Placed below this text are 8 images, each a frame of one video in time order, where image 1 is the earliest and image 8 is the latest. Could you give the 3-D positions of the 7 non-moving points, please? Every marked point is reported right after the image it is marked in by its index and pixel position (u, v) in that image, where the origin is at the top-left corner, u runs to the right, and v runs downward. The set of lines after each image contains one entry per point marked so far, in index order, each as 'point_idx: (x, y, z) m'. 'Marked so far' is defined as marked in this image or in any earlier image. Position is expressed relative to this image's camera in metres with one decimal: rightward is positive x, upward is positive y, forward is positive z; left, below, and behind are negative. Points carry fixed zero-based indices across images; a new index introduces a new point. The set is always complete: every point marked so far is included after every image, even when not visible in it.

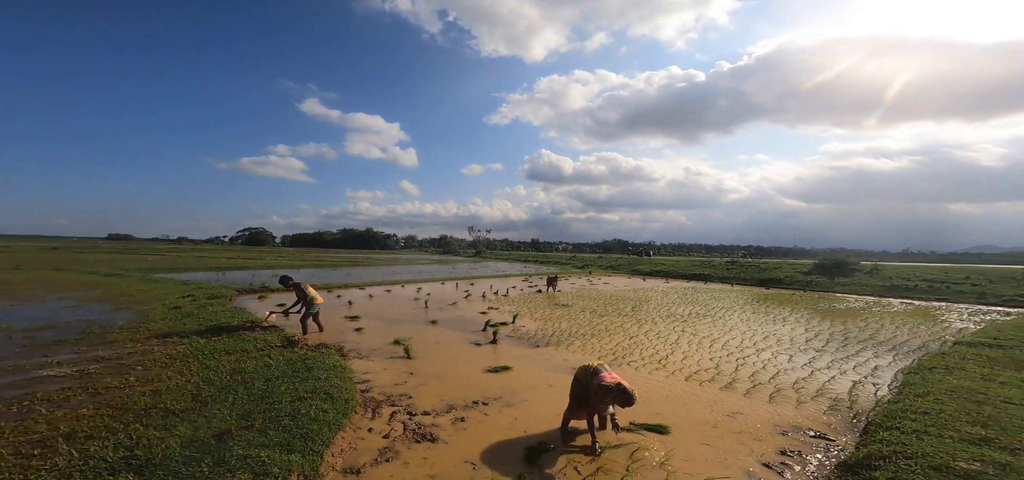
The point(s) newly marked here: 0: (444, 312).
0: (-3.2, -3.4, +18.8) m
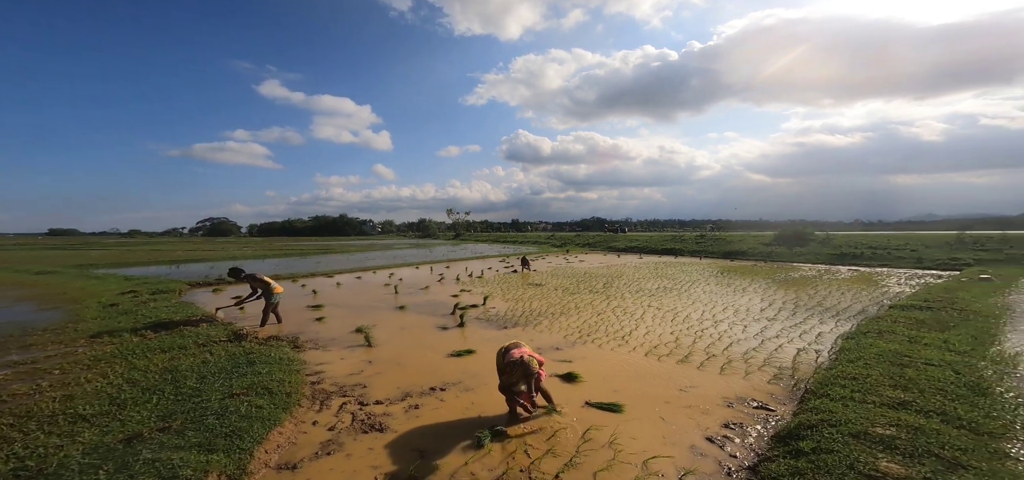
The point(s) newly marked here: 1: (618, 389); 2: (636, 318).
0: (-4.7, -2.7, +18.6) m
1: (+2.2, -3.1, +8.4) m
2: (+4.6, -3.0, +15.8) m
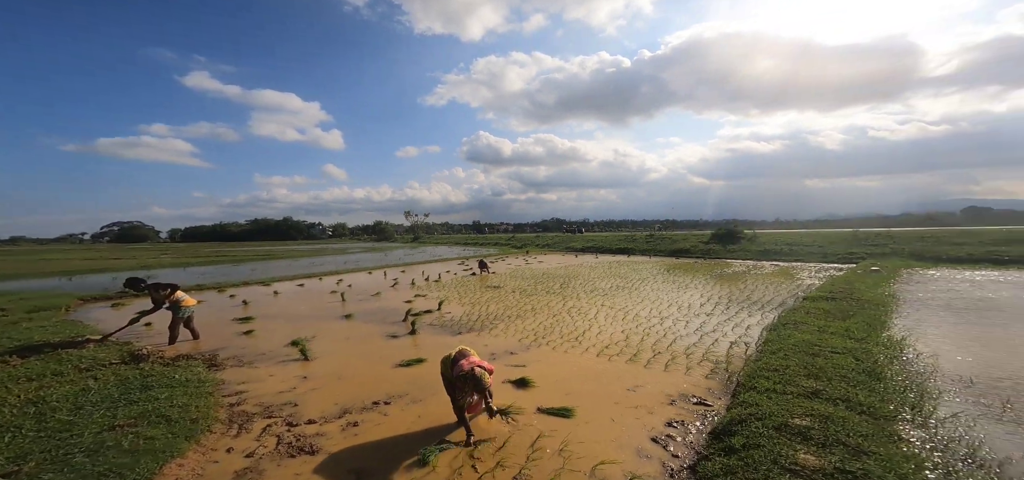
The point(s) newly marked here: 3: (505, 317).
0: (-6.8, -2.8, +17.8) m
1: (+1.2, -3.2, +8.4) m
2: (+2.8, -3.1, +16.0) m
3: (-0.3, -2.9, +15.2) m
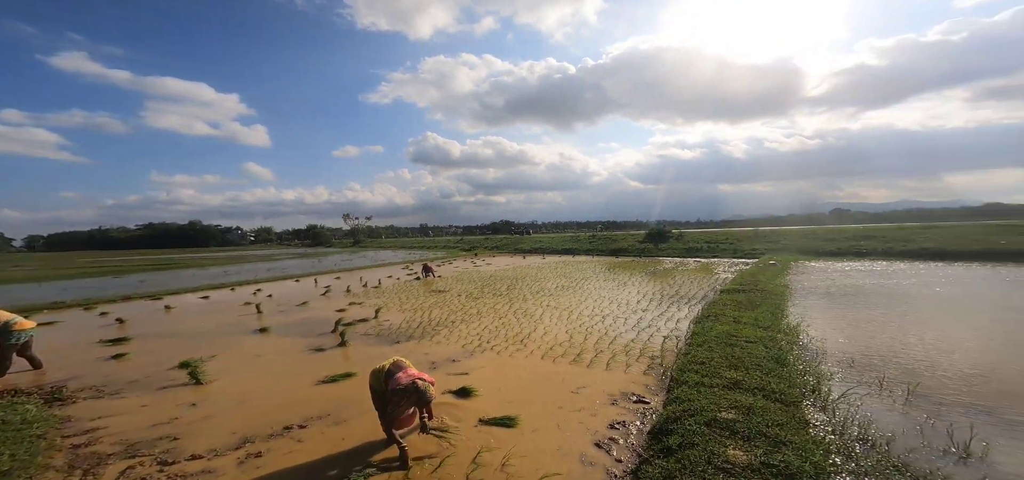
0: (-9.2, -3.1, +16.3) m
1: (0.0, -3.2, +8.1) m
2: (+0.6, -3.1, +15.8) m
3: (-2.4, -3.0, +14.6) m
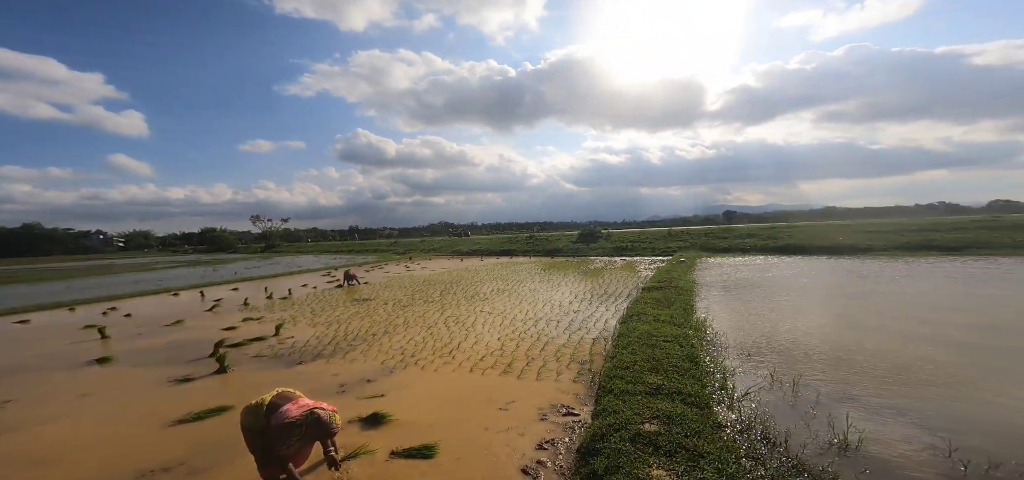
0: (-11.8, -3.3, +14.0) m
1: (-1.4, -3.3, +7.3) m
2: (-2.0, -3.3, +15.0) m
3: (-4.8, -3.2, +13.4) m
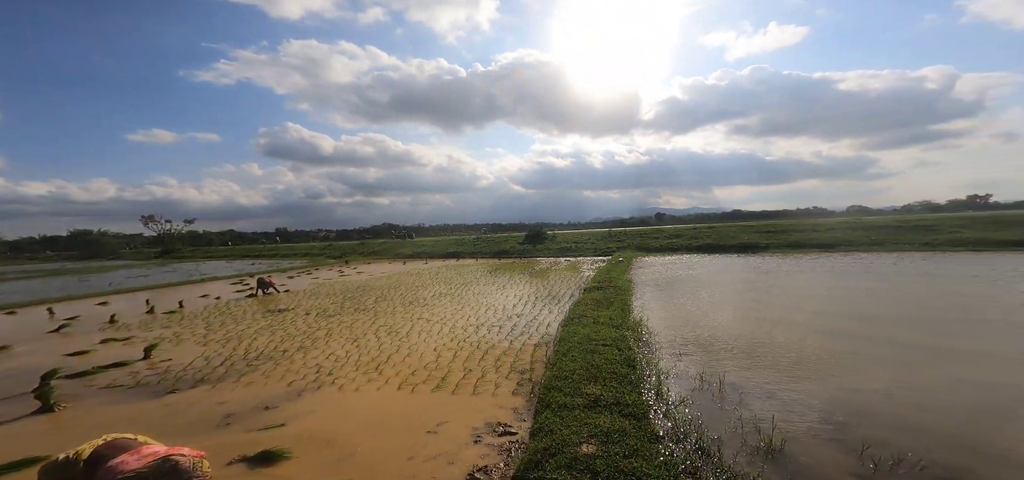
0: (-13.7, -3.4, +11.4) m
1: (-2.5, -3.3, +6.1) m
2: (-4.2, -3.3, +13.7) m
3: (-6.7, -3.2, +11.7) m
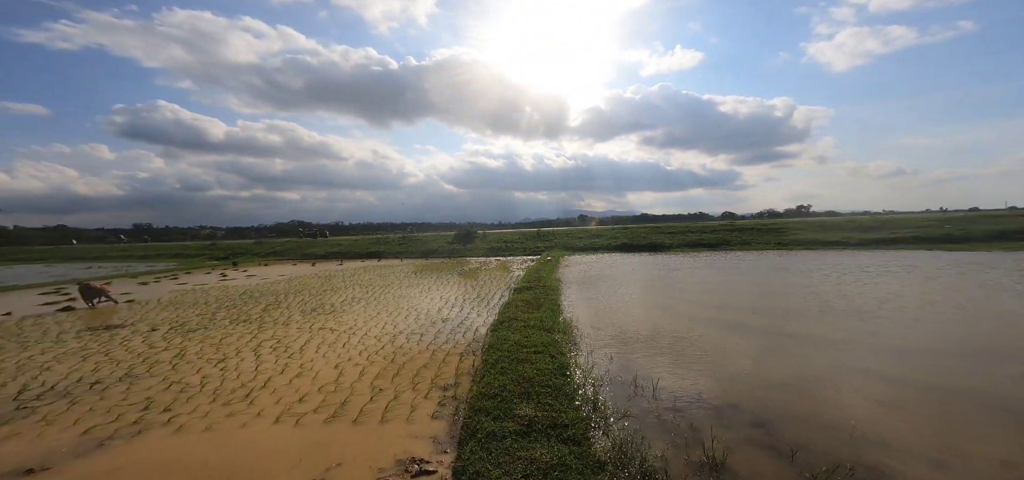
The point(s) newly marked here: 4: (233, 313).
0: (-15.6, -3.3, +6.8) m
1: (-3.5, -3.2, +4.3) m
2: (-6.9, -3.2, +11.3) m
3: (-8.9, -3.1, +8.8) m
4: (-11.8, -3.3, +17.2) m
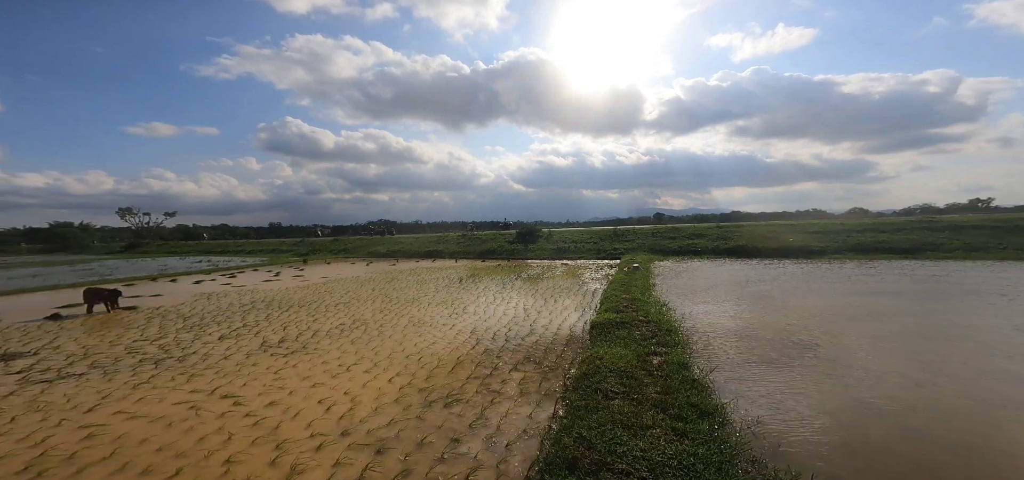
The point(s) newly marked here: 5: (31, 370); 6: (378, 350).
0: (-15.4, -3.0, +2.4) m
1: (-4.0, -3.1, -2.4) m
2: (-6.0, -3.0, +5.1) m
3: (-8.4, -2.9, +3.0) m
4: (-9.6, -3.1, +11.8) m
5: (-10.9, -3.0, +8.9) m
6: (-3.3, -2.8, +10.0) m
